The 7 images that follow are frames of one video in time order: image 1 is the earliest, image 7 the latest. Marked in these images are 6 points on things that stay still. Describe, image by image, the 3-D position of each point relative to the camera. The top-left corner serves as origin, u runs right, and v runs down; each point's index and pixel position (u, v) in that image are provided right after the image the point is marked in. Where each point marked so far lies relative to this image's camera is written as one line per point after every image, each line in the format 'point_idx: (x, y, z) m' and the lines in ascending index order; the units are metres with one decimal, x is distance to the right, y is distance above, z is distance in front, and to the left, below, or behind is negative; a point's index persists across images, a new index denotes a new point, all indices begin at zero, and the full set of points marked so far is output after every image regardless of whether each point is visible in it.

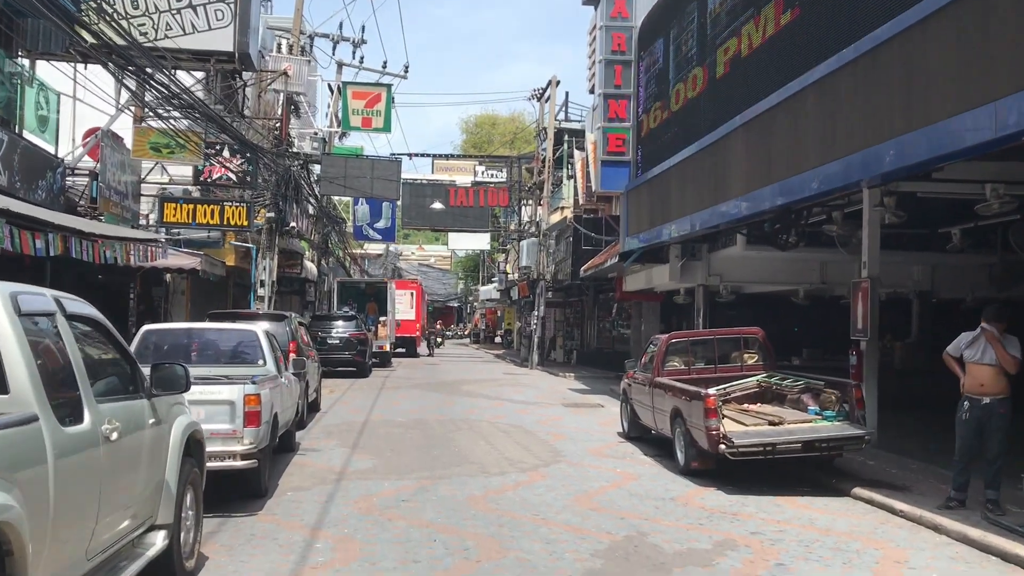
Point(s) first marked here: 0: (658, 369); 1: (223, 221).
0: (+1.7, -1.0, +11.2) m
1: (-5.5, +1.3, +18.6) m
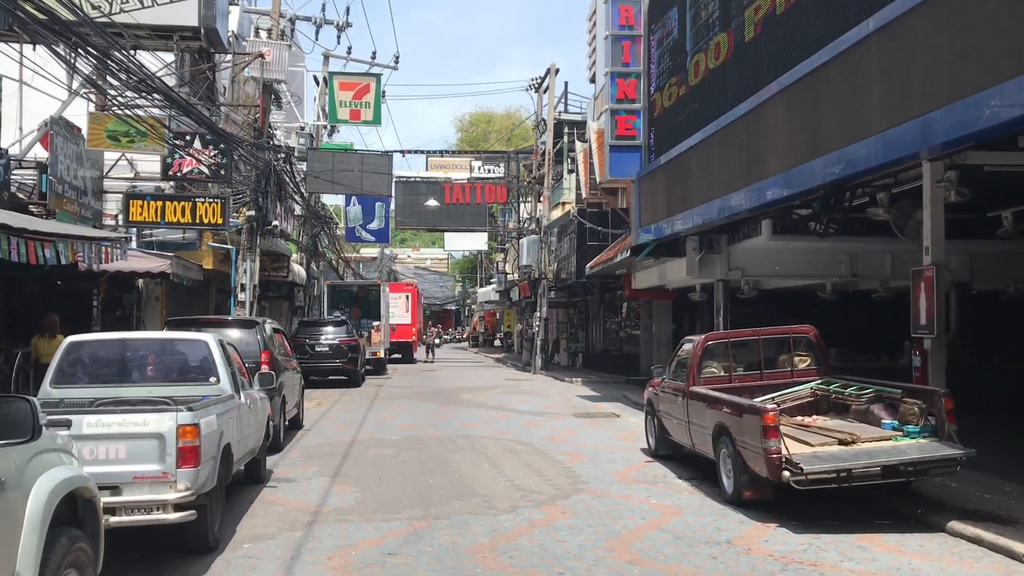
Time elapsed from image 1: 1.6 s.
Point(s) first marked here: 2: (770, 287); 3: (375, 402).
0: (+1.8, -0.9, +9.5) m
1: (-5.5, +1.2, +16.9) m
2: (+5.1, 0.0, +19.4) m
3: (-2.6, -2.2, +18.5) m
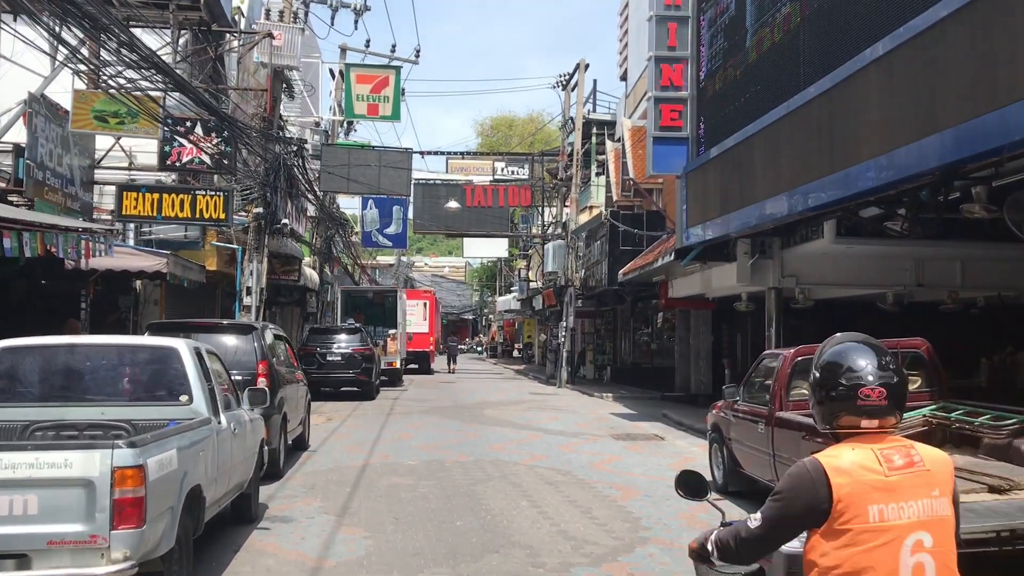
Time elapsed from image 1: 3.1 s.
0: (+2.2, -0.9, +7.8) m
1: (-5.0, +1.2, +15.4) m
2: (+5.7, -0.2, +17.7) m
3: (-2.1, -2.2, +16.8) m
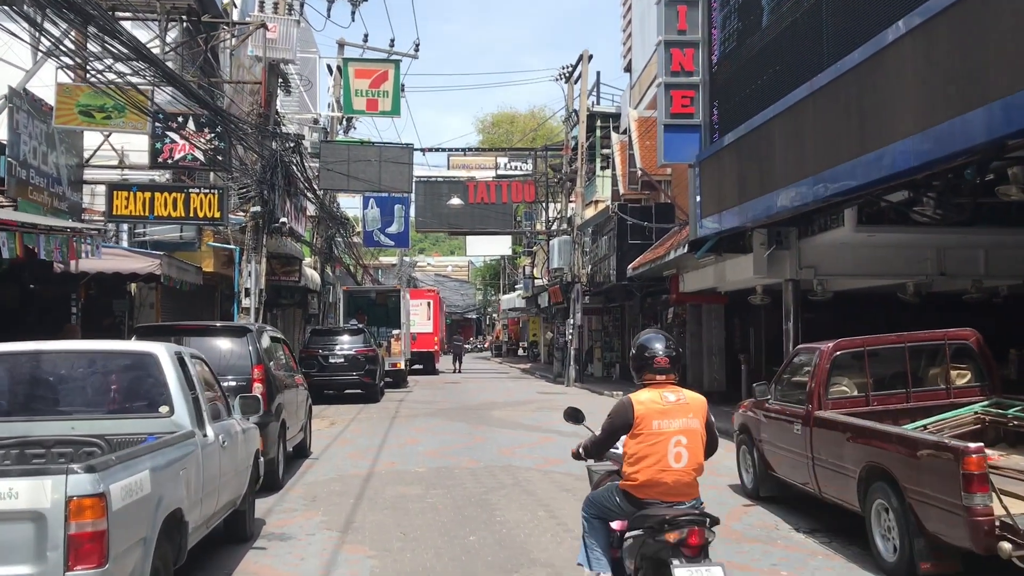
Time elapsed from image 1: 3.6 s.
0: (+2.3, -0.8, +7.2) m
1: (-4.9, +1.1, +14.8) m
2: (+5.8, 0.0, +17.0) m
3: (-1.9, -2.2, +16.2) m
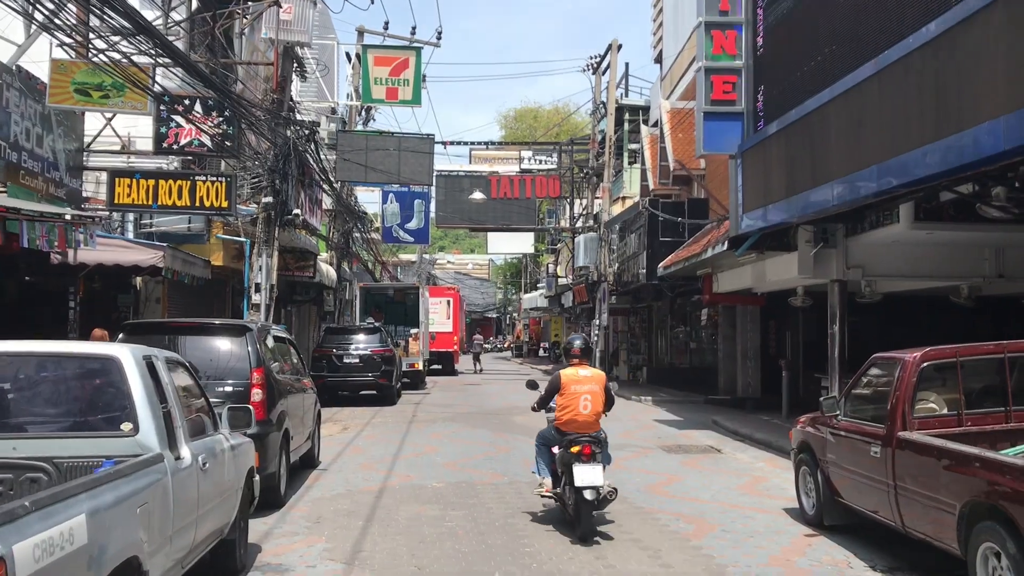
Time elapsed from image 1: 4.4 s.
0: (+2.5, -0.8, +6.2) m
1: (-4.5, +1.2, +13.9) m
2: (+6.2, 0.0, +15.9) m
3: (-1.6, -2.2, +15.3) m
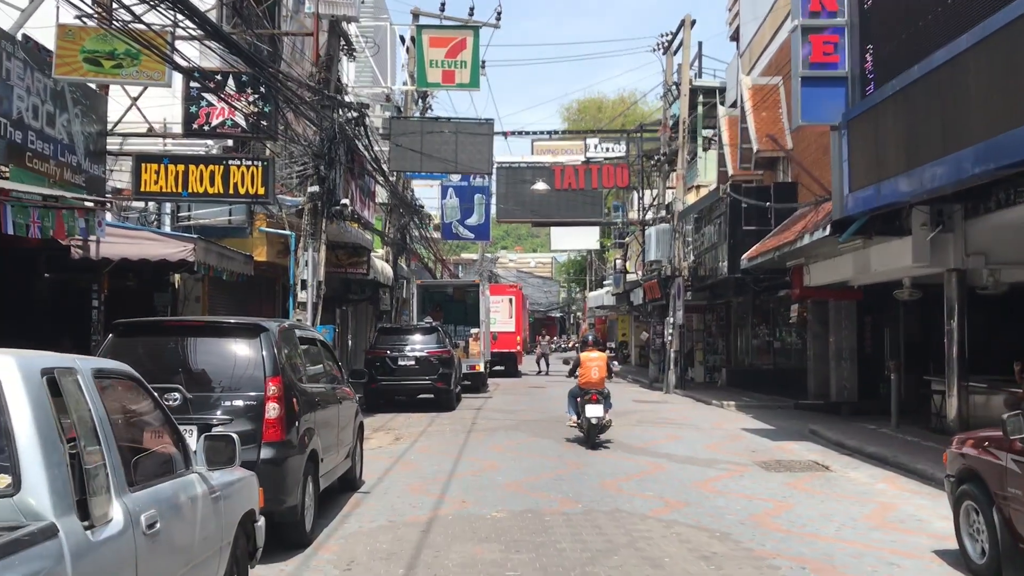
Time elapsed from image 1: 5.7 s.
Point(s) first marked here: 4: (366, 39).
0: (+2.9, -0.7, +4.4) m
1: (-3.6, +1.3, +12.5) m
2: (+7.2, +0.1, +13.9) m
3: (-0.6, -2.1, +13.7) m
4: (-2.9, +5.0, +19.6) m
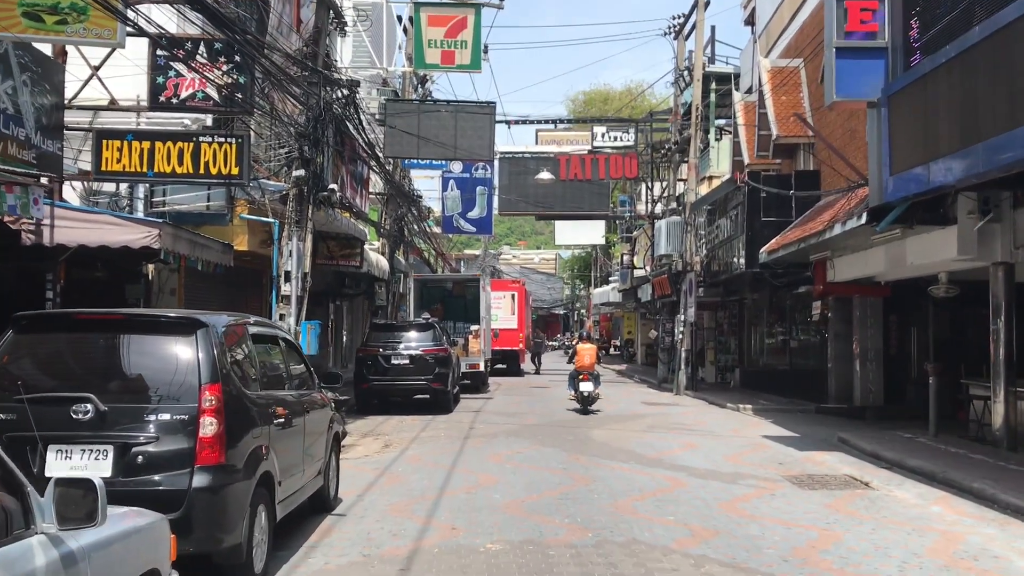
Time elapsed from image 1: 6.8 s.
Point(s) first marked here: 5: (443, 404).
0: (+2.8, -0.7, +3.1) m
1: (-3.6, +1.4, +11.3) m
2: (+7.3, +0.2, +12.6) m
3: (-0.6, -2.0, +12.5) m
4: (-2.8, +5.1, +18.4) m
5: (-1.2, -2.0, +17.0) m
